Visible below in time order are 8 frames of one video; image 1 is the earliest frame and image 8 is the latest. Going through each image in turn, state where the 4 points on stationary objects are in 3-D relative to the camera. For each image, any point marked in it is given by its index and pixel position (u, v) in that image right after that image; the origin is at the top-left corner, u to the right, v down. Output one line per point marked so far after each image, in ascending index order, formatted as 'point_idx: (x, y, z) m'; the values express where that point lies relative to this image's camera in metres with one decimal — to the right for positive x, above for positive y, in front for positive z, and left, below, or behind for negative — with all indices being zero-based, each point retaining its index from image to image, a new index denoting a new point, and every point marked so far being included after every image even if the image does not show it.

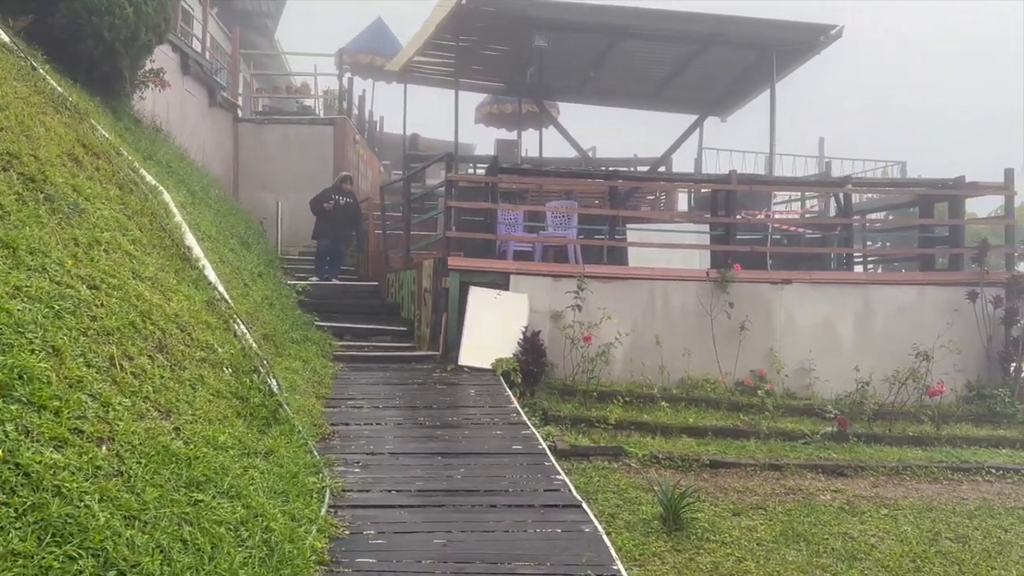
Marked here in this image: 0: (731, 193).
0: (+2.6, +1.1, +9.3) m
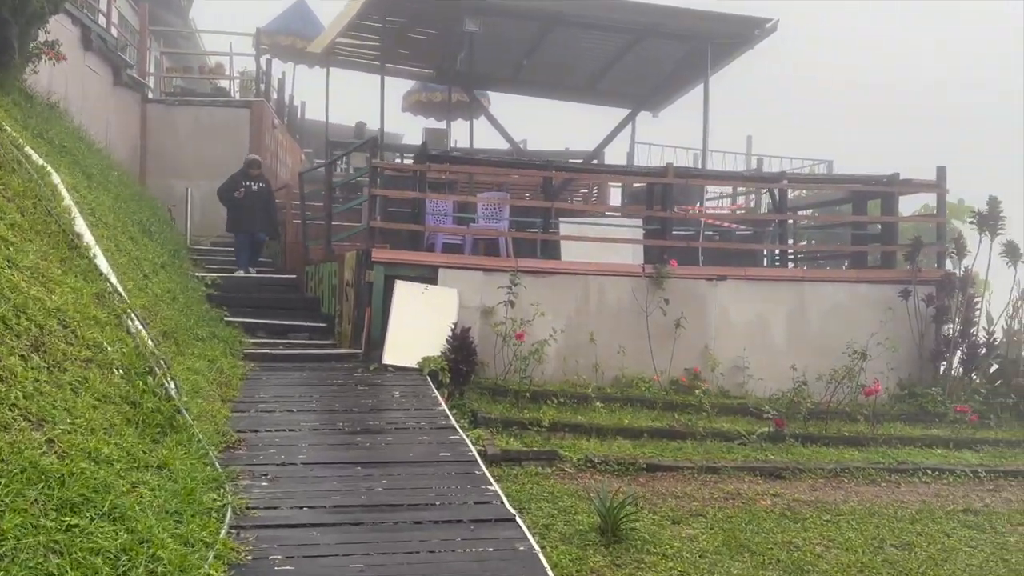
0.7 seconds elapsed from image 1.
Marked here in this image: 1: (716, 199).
0: (+1.8, +1.2, +9.1) m
1: (+2.9, +1.2, +11.2) m
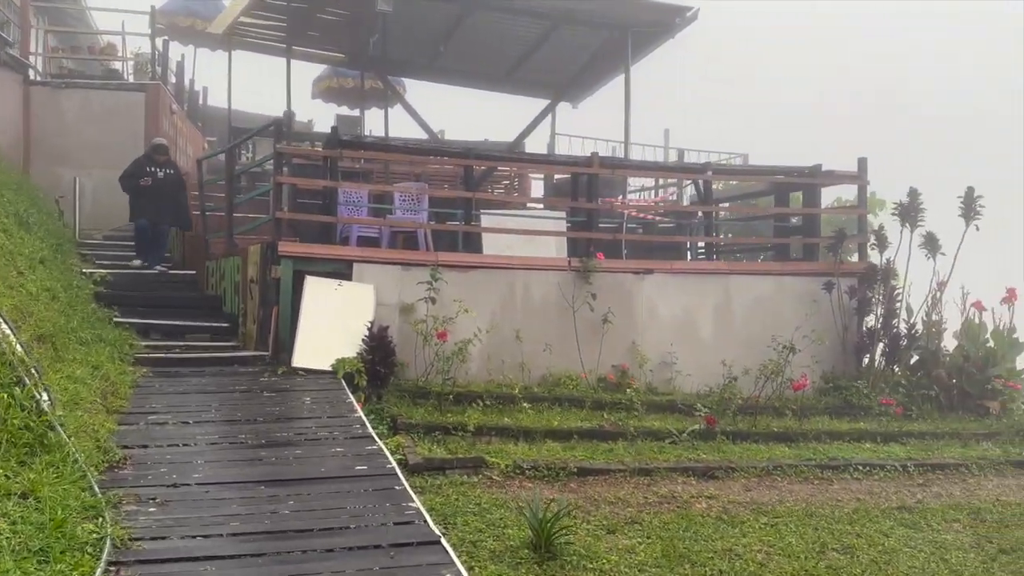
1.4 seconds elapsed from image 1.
0: (+0.9, +1.2, +8.8) m
1: (+1.8, +1.3, +11.0) m
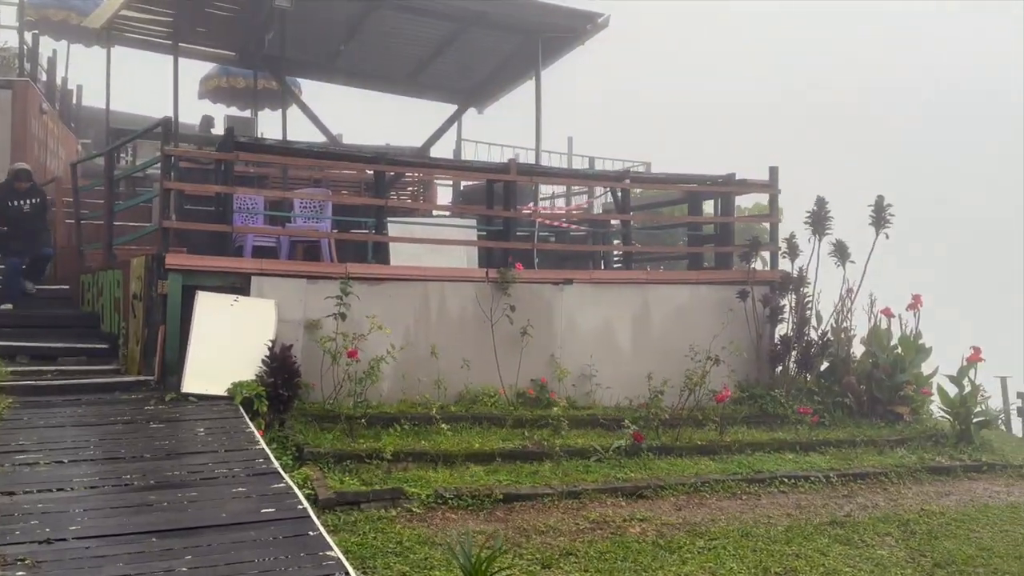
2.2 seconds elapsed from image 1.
0: (-0.1, +1.1, +8.4) m
1: (+0.5, +1.2, +10.7) m
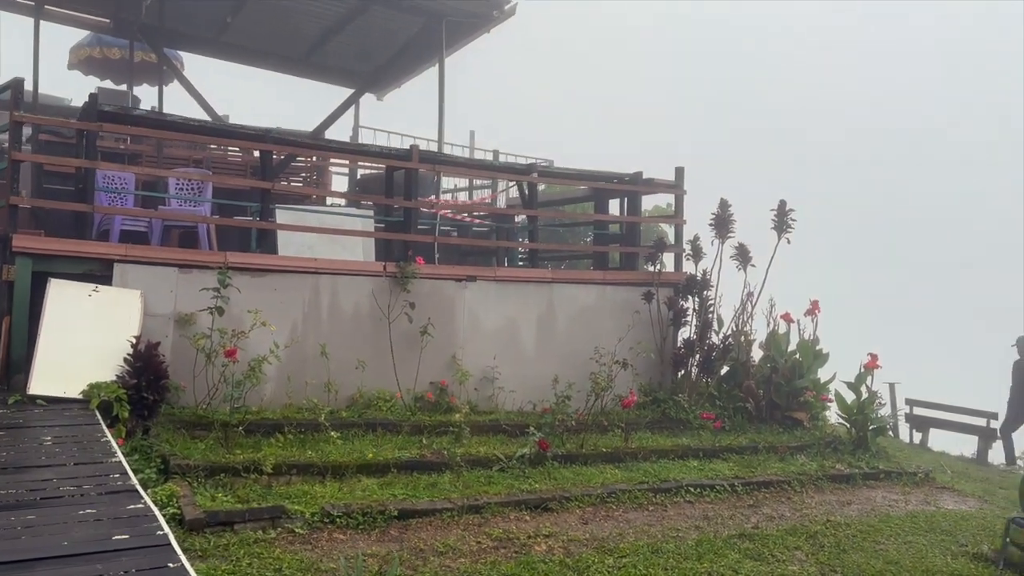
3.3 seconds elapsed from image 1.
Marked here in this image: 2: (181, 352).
0: (-1.0, +1.1, +7.9) m
1: (-0.8, +1.2, +10.3) m
2: (-2.5, -0.5, +6.1) m
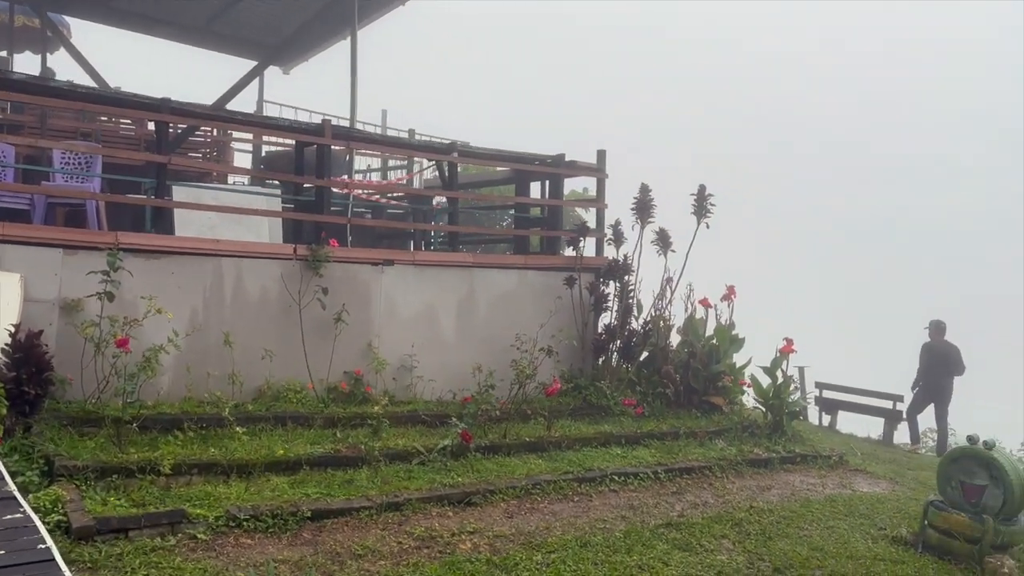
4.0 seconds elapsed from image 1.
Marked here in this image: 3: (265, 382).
0: (-1.8, +1.3, +7.5) m
1: (-1.8, +1.4, +9.8) m
2: (-3.1, -0.4, +5.6) m
3: (-2.0, -0.7, +6.4) m
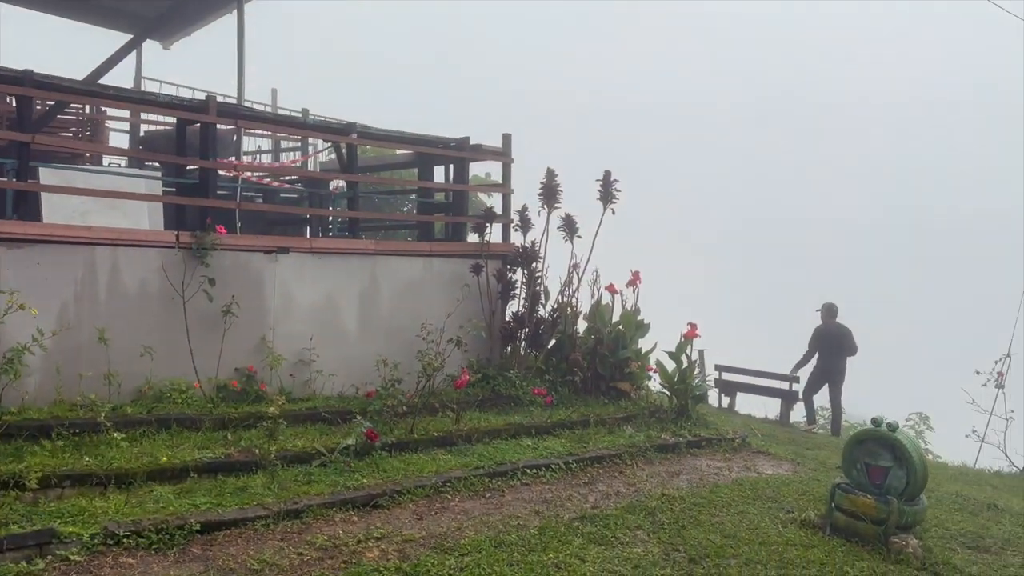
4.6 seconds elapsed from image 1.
0: (-2.6, +1.4, +6.9) m
1: (-2.9, +1.6, +9.3) m
2: (-3.7, -0.3, +4.9) m
3: (-2.7, -0.7, +5.8) m
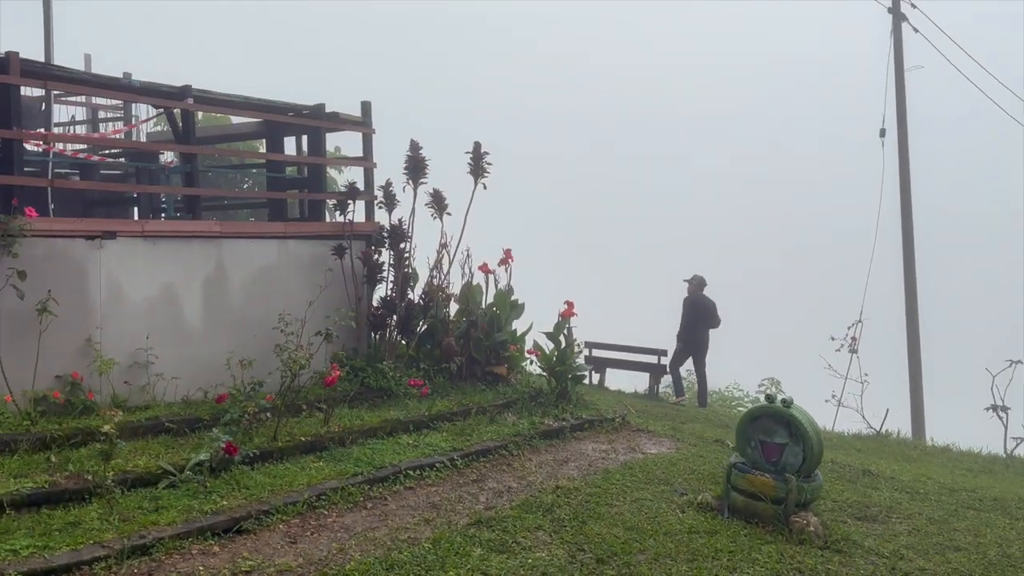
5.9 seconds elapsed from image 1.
0: (-3.7, +1.4, +5.8) m
1: (-4.4, +1.7, +8.0) m
2: (-4.2, -0.4, +3.7) m
3: (-3.4, -0.7, +4.8) m
